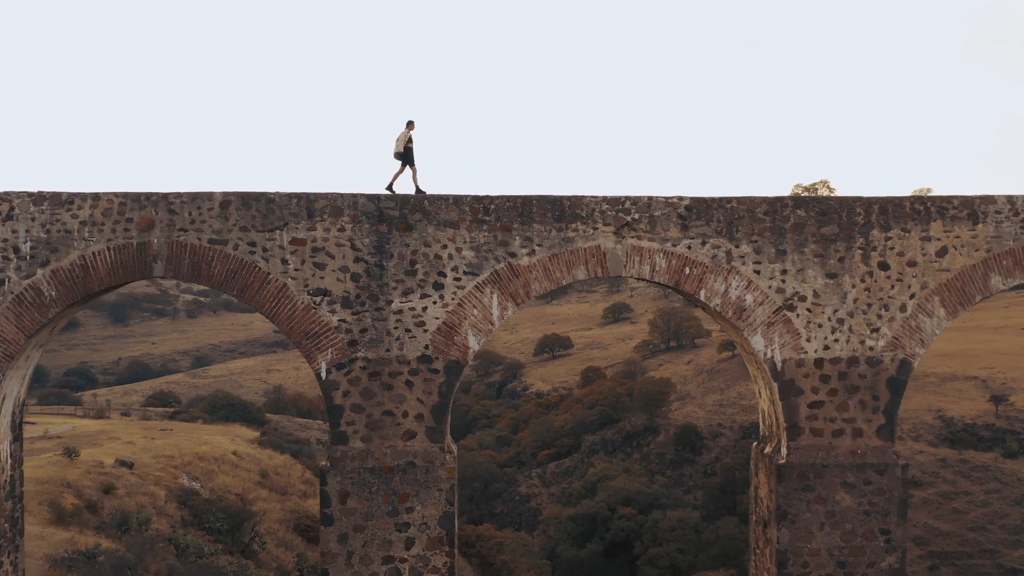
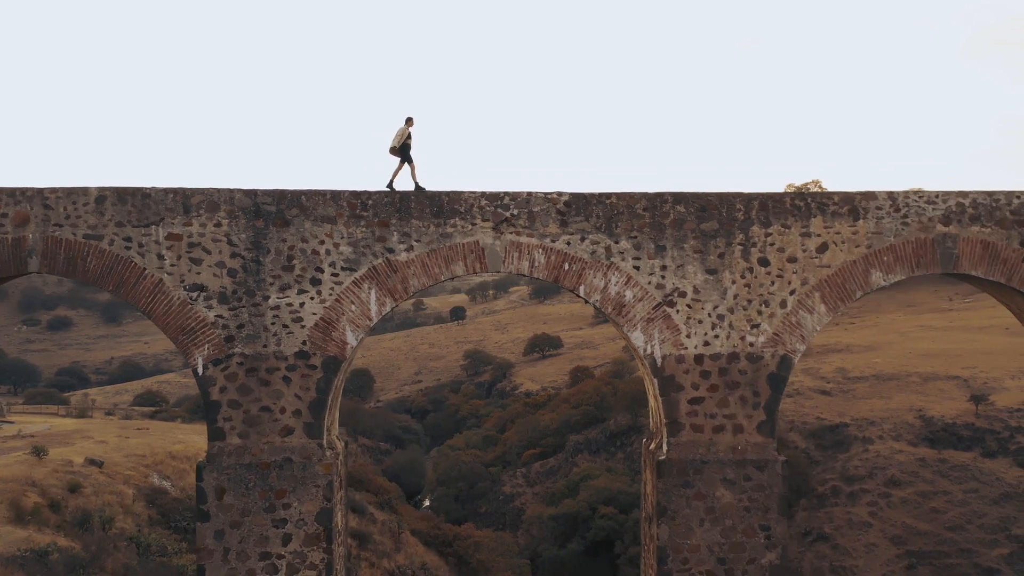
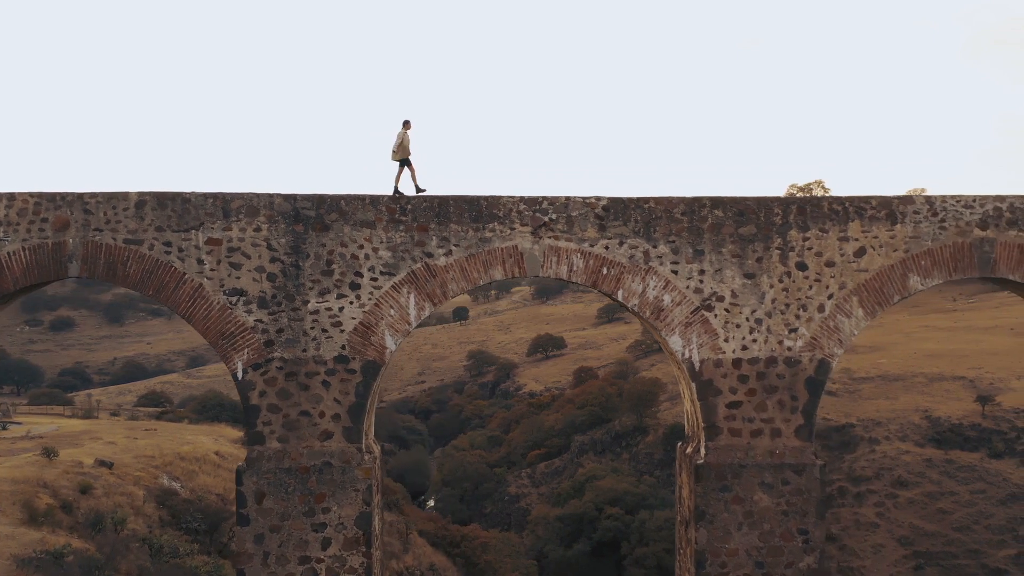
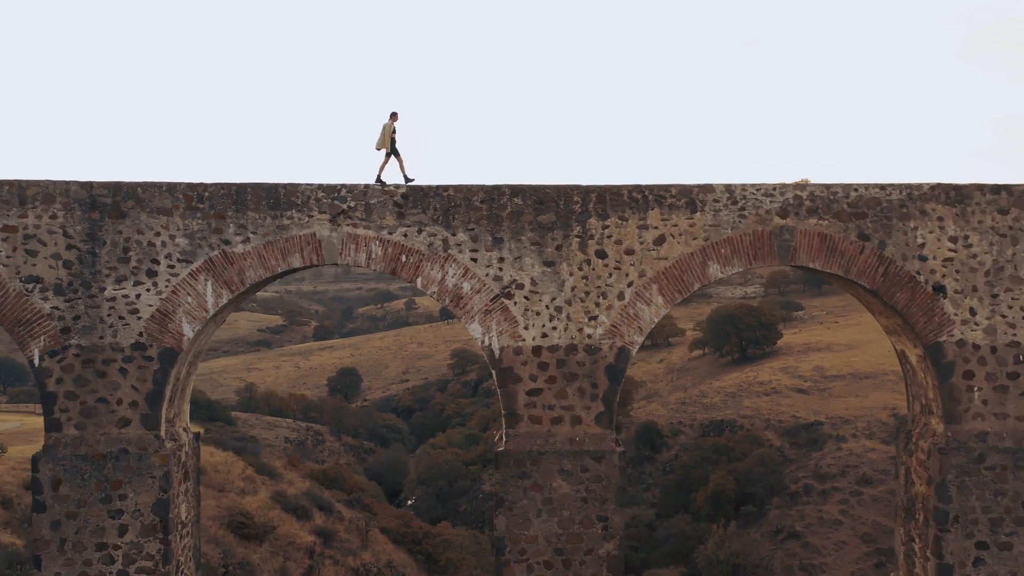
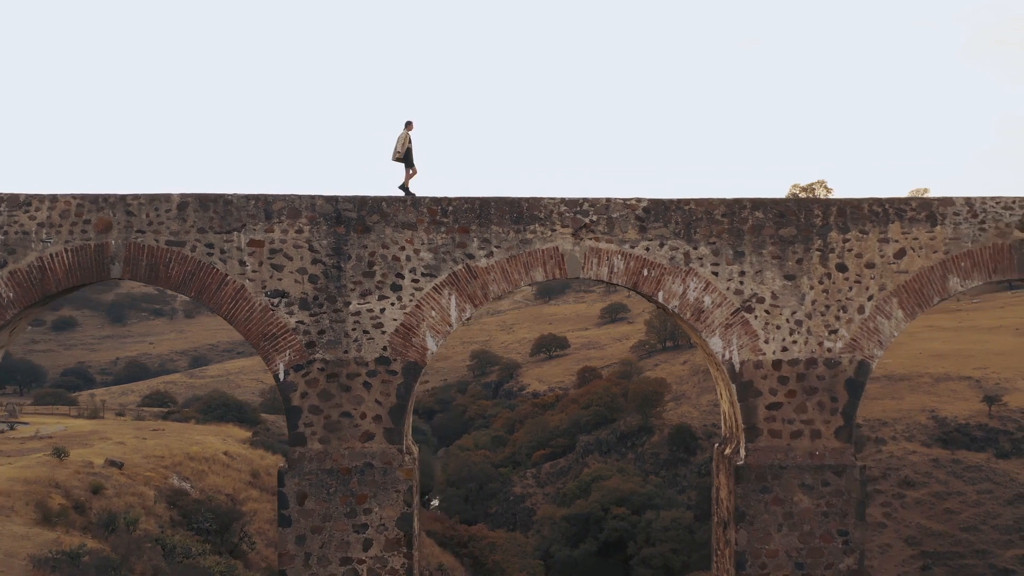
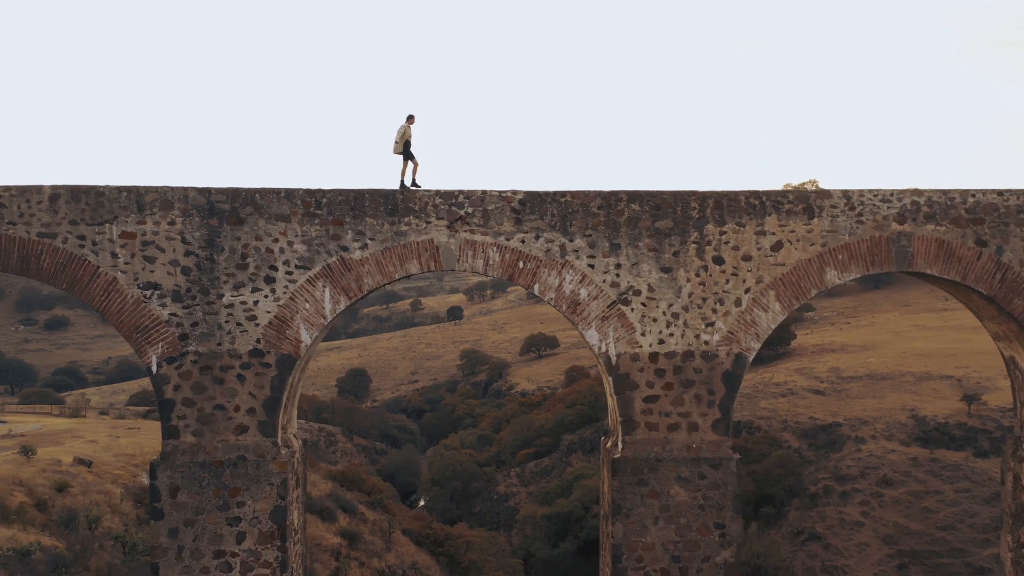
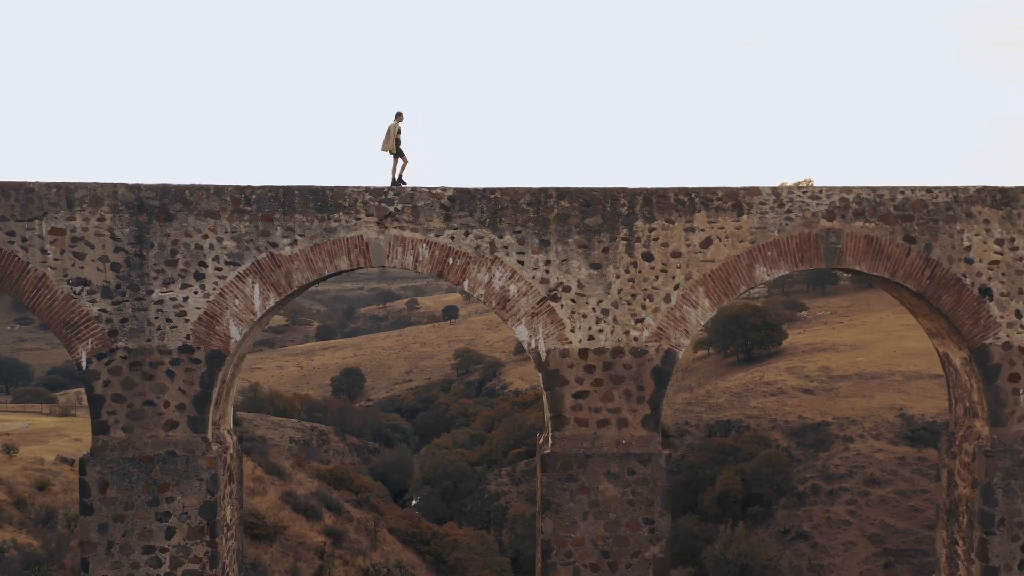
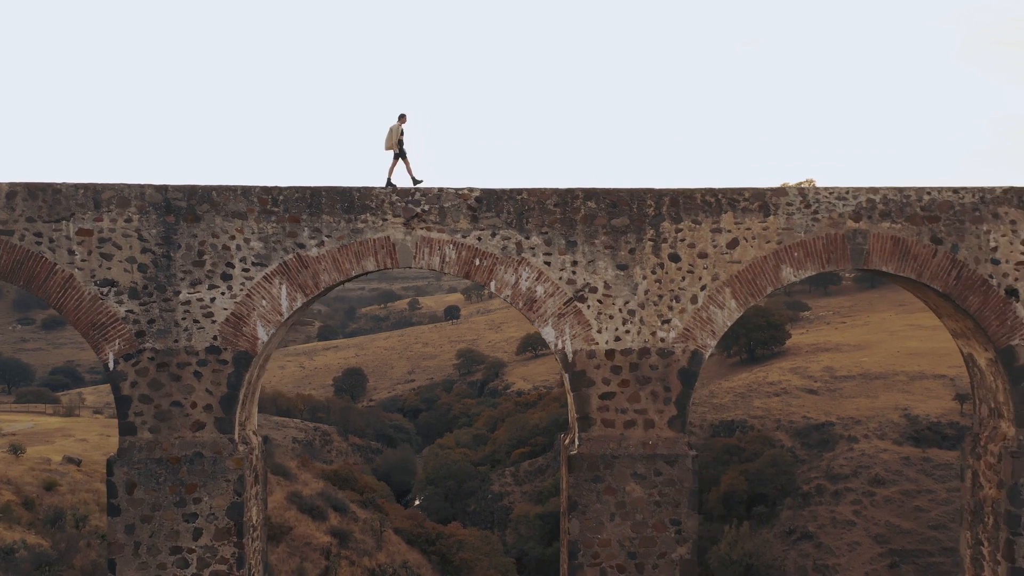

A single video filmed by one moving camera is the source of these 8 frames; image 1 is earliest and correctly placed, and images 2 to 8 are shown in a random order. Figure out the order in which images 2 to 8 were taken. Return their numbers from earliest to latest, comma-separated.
5, 3, 2, 6, 8, 7, 4
